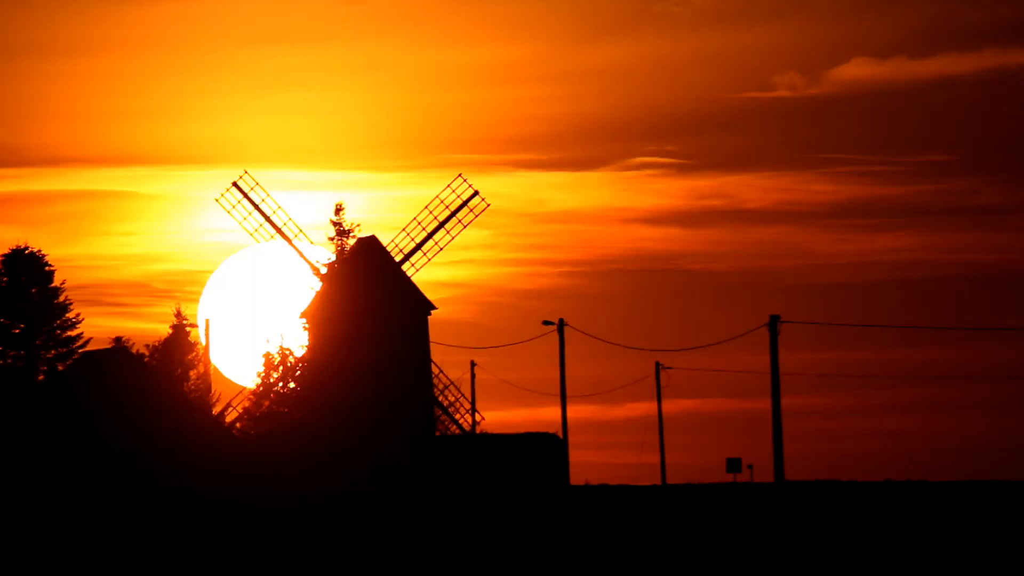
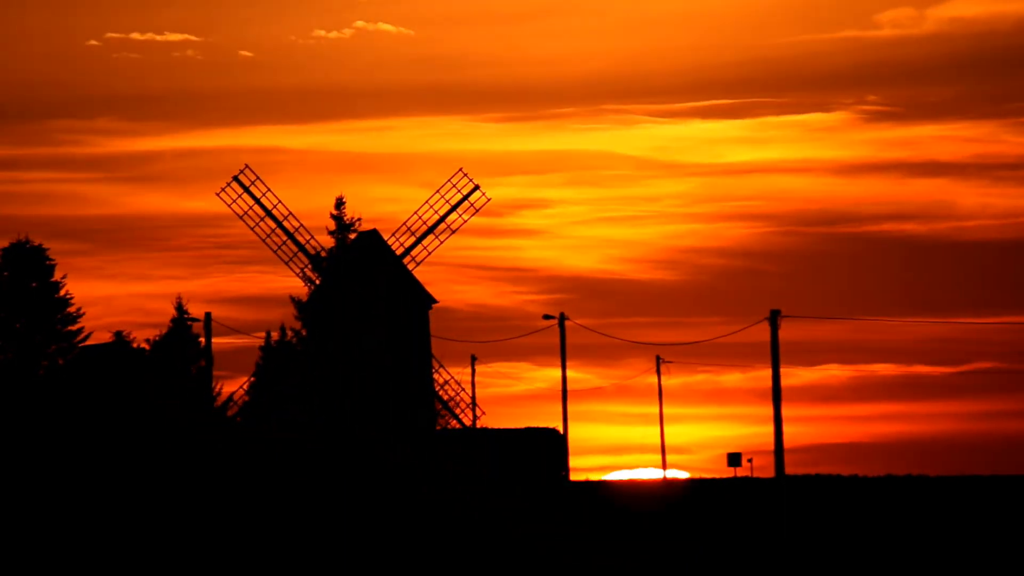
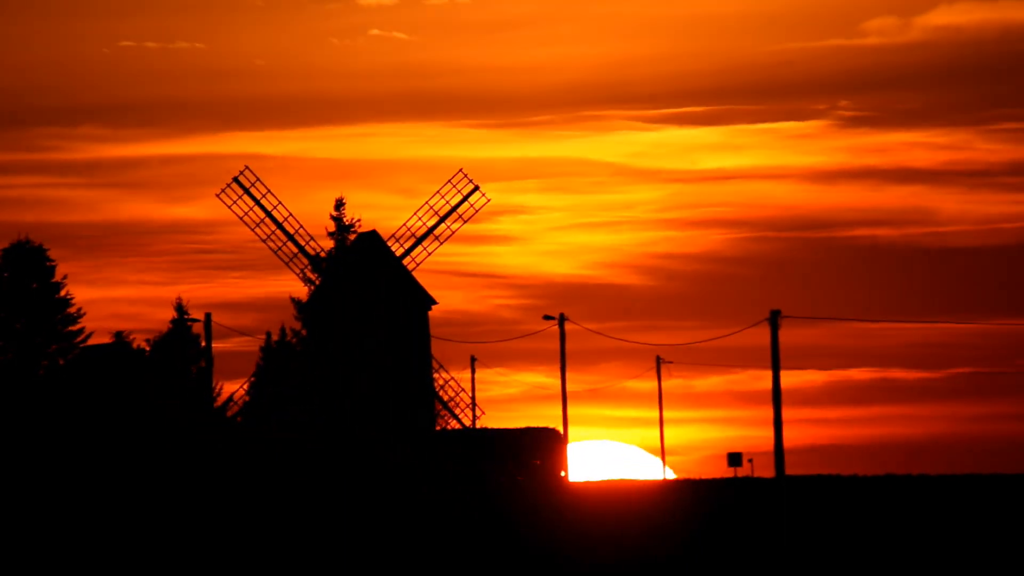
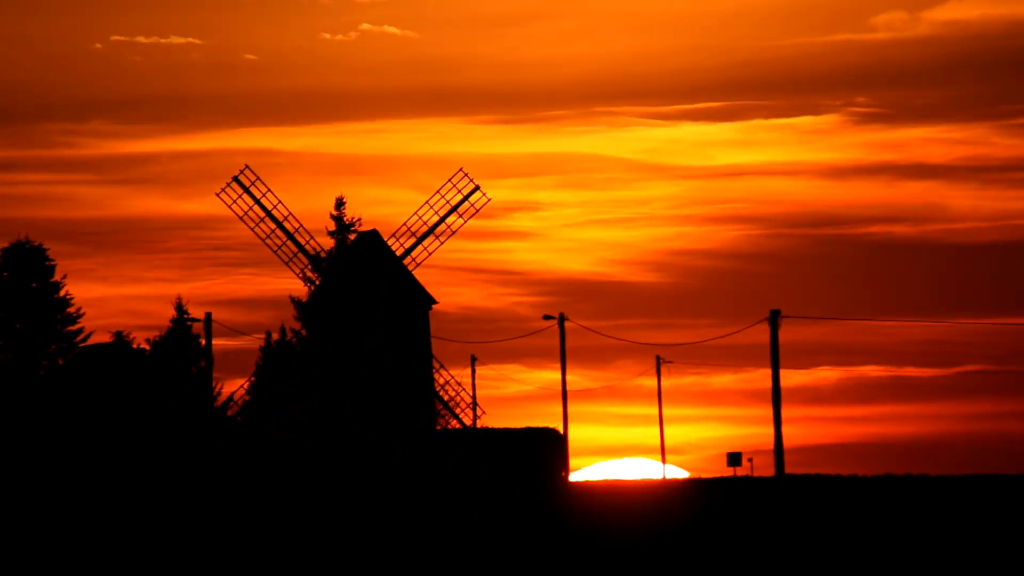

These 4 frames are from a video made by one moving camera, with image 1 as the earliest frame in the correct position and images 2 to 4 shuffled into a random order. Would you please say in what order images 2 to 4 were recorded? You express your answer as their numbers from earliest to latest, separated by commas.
3, 4, 2
